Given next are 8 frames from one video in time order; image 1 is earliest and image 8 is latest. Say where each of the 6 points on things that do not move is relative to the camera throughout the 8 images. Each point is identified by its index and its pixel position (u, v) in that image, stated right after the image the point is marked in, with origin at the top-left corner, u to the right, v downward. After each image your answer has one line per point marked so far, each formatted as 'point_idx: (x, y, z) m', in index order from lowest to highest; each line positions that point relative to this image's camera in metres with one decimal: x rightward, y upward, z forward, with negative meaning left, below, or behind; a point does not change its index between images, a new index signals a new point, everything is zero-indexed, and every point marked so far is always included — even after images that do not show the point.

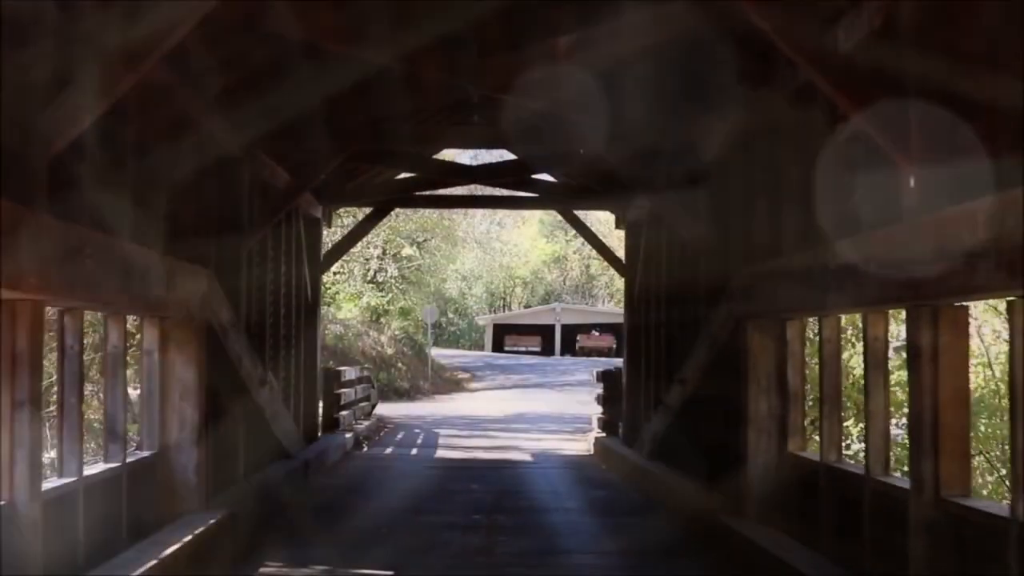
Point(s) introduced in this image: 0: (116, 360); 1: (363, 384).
0: (-1.7, -0.3, +4.5) m
1: (-1.8, -1.2, +12.9) m
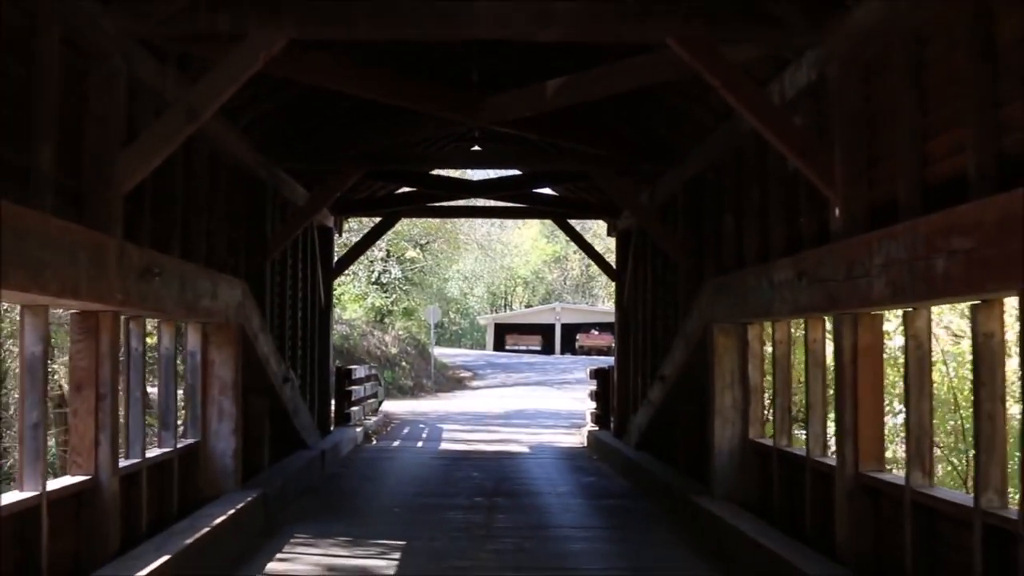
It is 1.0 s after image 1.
0: (-1.7, -0.4, +5.3) m
1: (-1.8, -1.2, +13.7) m
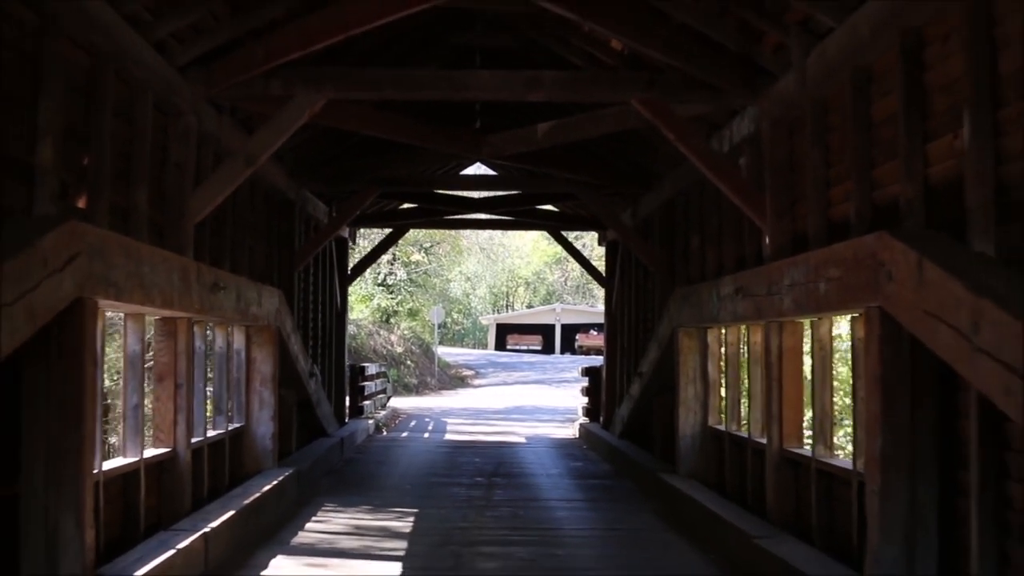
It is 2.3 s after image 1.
0: (-1.7, -0.4, +6.3) m
1: (-1.8, -1.3, +14.7) m
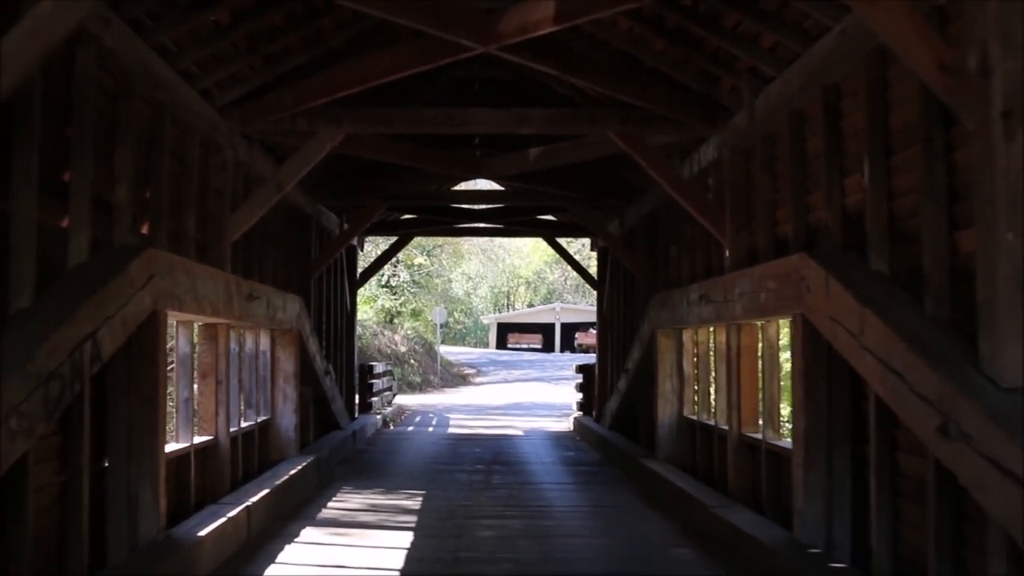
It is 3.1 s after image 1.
0: (-1.7, -0.5, +7.2) m
1: (-1.8, -1.3, +15.6) m
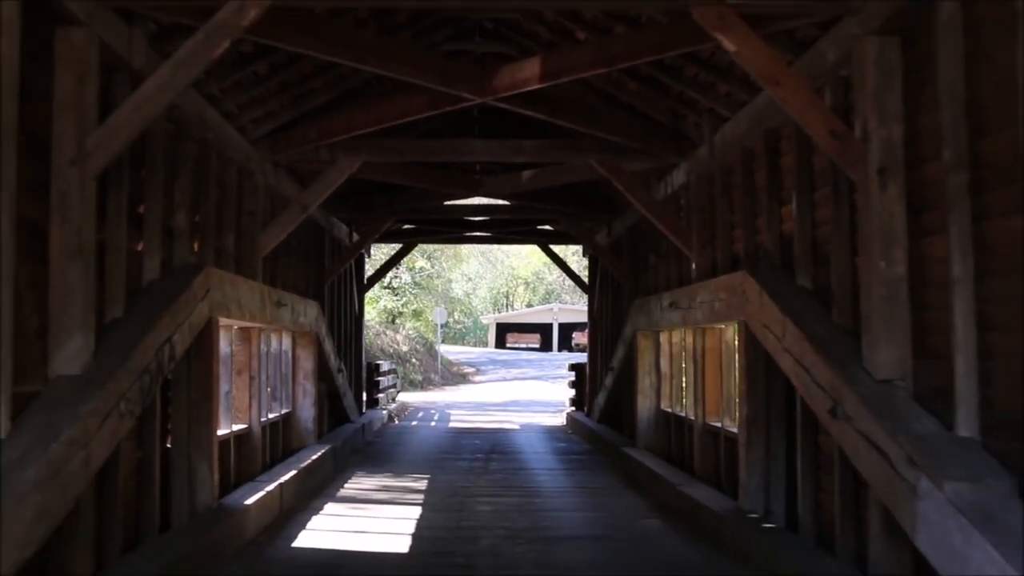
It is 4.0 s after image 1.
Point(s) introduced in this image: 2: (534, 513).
0: (-1.8, -0.5, +8.1) m
1: (-1.9, -1.4, +16.5) m
2: (+0.1, -1.4, +6.6) m
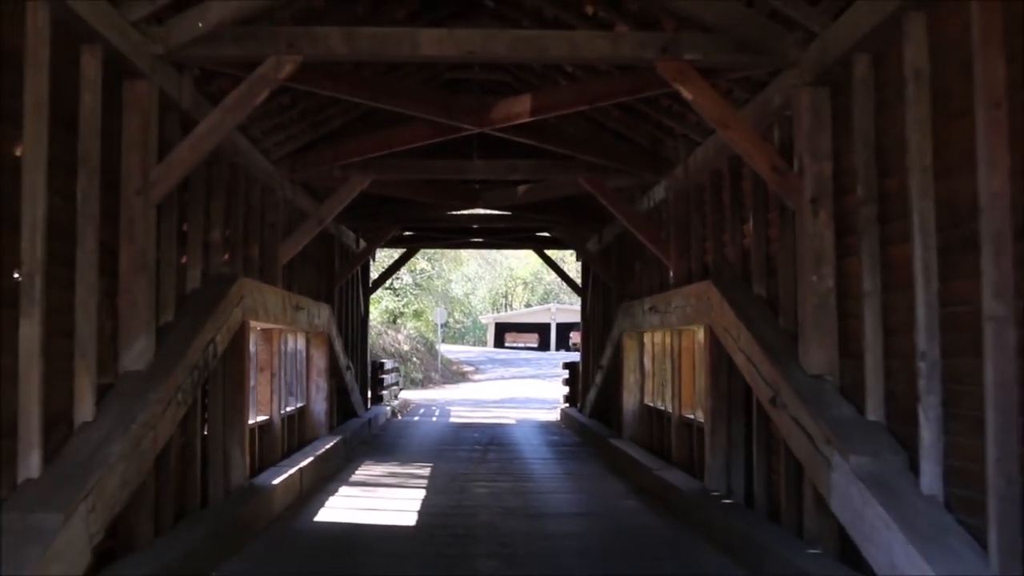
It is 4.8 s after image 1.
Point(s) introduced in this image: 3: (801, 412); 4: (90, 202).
0: (-1.8, -0.6, +8.9) m
1: (-1.9, -1.4, +17.3) m
2: (+0.1, -1.4, +7.4) m
3: (+1.2, -0.5, +4.4) m
4: (-1.6, +0.3, +4.1) m
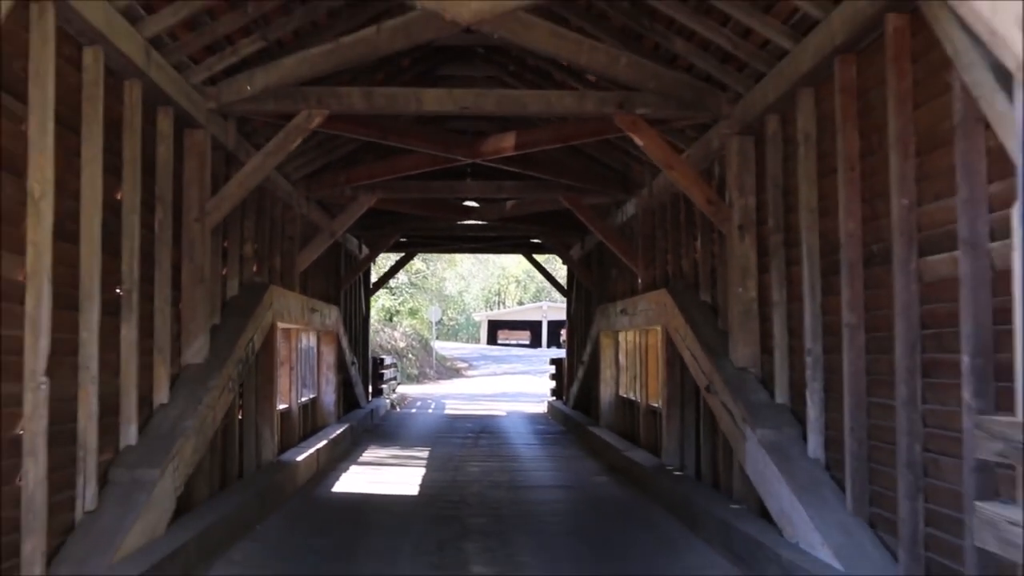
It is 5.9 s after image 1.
0: (-1.9, -0.6, +10.0) m
1: (-2.1, -1.4, +18.4) m
2: (0.0, -1.5, +8.5) m
3: (+1.1, -0.6, +5.6) m
4: (-1.7, +0.3, +5.3) m
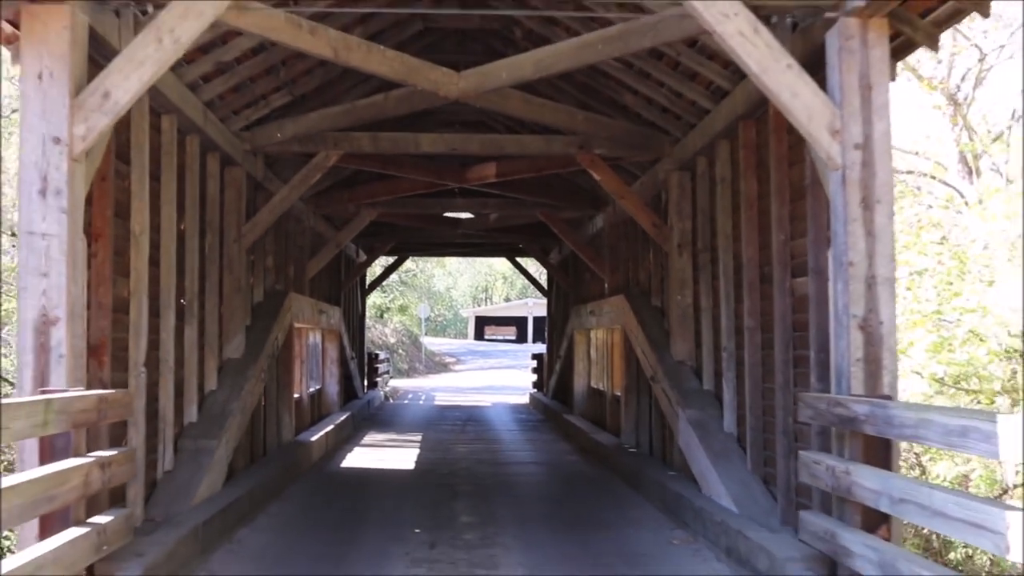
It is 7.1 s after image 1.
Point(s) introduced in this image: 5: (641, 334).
0: (-2.1, -0.6, +11.3) m
1: (-2.4, -1.4, +19.7) m
2: (-0.2, -1.5, +9.8) m
3: (+1.0, -0.6, +6.9) m
4: (-1.8, +0.2, +6.6) m
5: (+0.9, -0.3, +7.8) m
